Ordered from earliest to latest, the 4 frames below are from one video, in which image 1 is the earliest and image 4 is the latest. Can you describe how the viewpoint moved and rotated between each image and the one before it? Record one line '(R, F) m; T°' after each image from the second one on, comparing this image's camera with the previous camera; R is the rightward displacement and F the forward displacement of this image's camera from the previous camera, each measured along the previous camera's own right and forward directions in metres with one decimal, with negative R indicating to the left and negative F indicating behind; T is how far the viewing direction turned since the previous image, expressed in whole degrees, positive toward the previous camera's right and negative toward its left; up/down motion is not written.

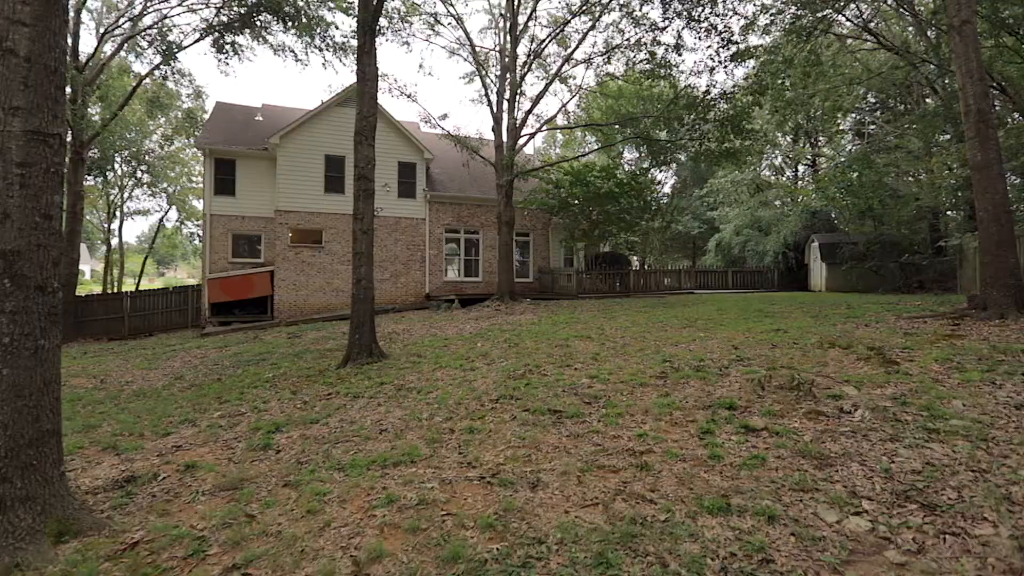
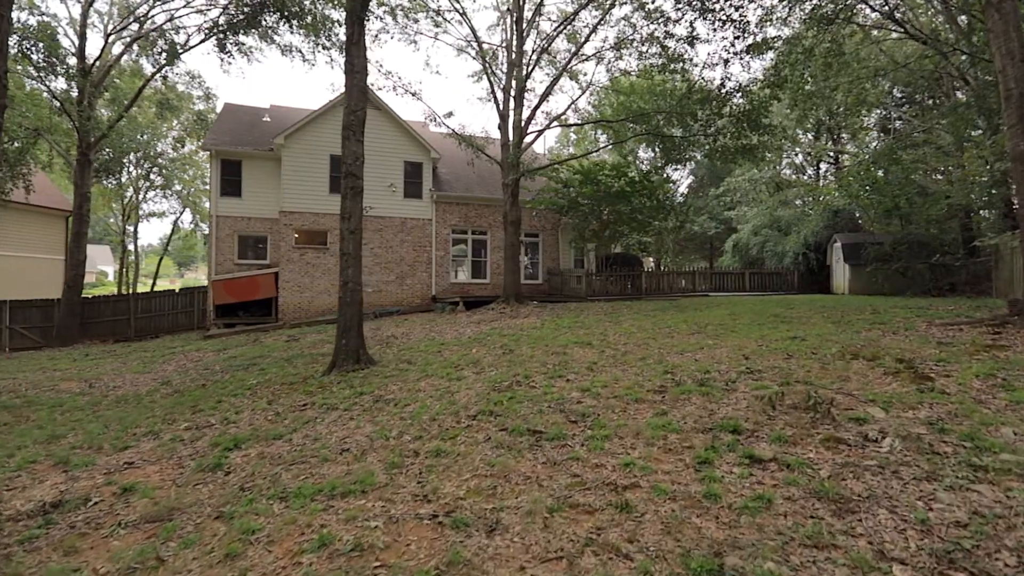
(+0.3, +0.5) m; -2°
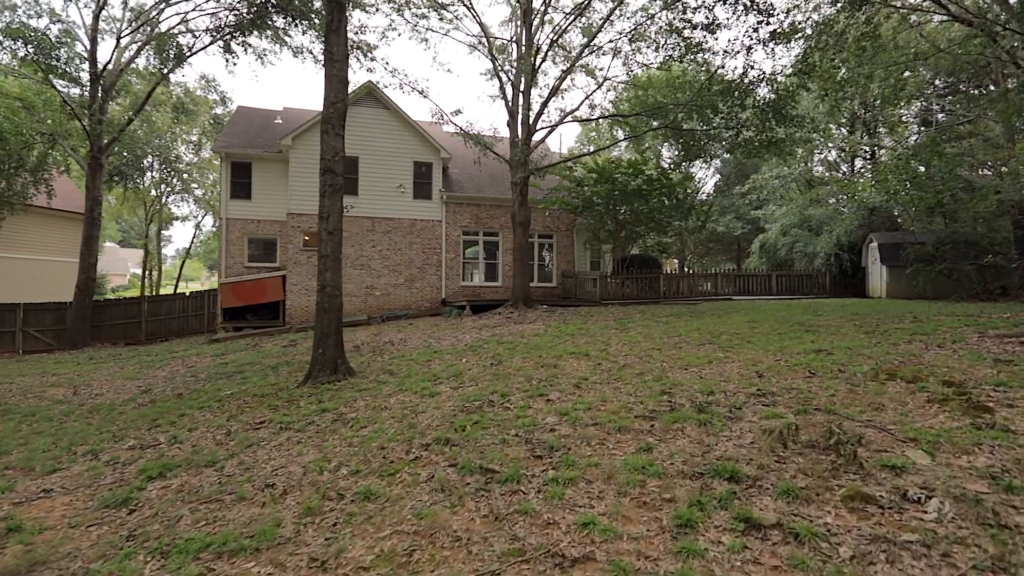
(+0.5, +0.7) m; -3°
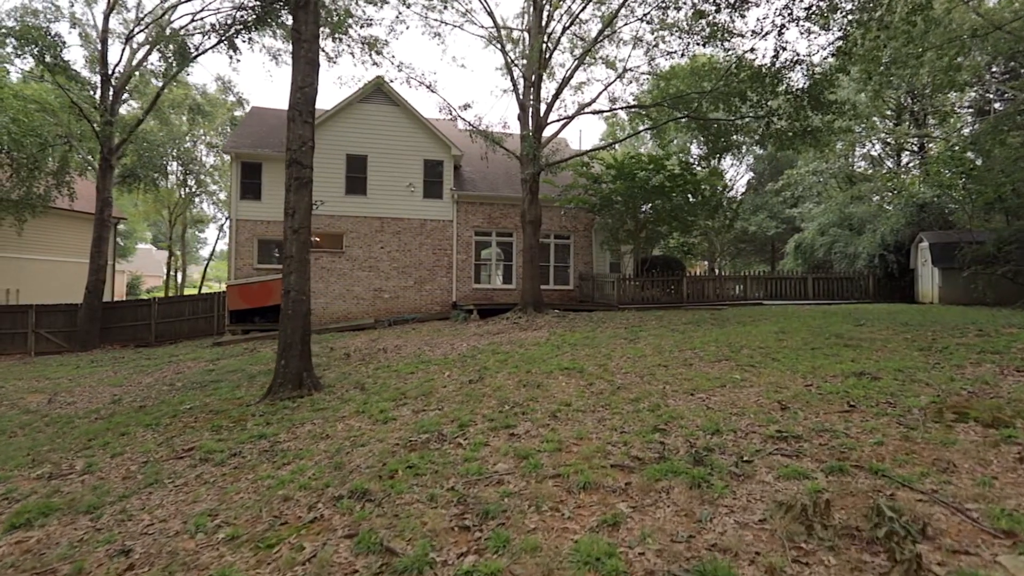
(+0.6, +1.0) m; -3°
